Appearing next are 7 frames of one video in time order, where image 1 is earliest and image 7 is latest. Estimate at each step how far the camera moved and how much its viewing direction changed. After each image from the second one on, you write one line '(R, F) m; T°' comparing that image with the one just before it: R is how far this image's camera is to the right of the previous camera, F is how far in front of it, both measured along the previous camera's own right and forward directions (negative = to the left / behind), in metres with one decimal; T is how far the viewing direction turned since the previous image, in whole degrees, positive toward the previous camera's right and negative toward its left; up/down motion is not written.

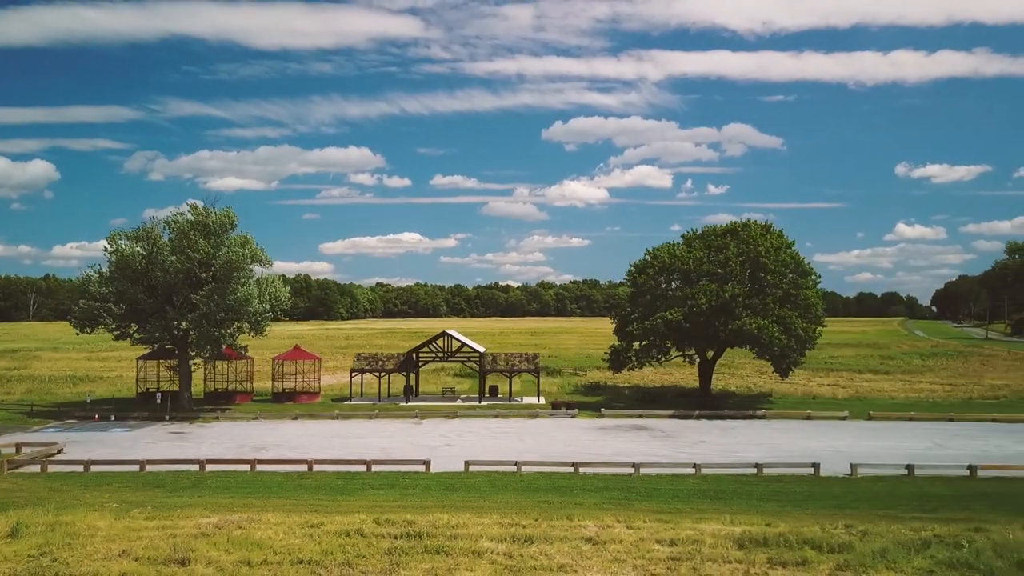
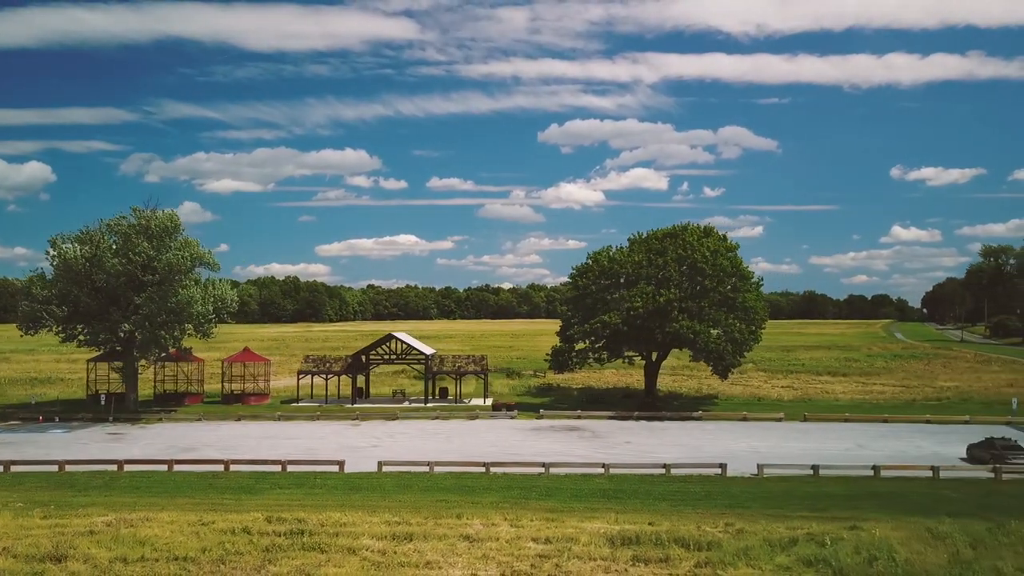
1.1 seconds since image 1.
(+2.8, -0.5) m; 0°
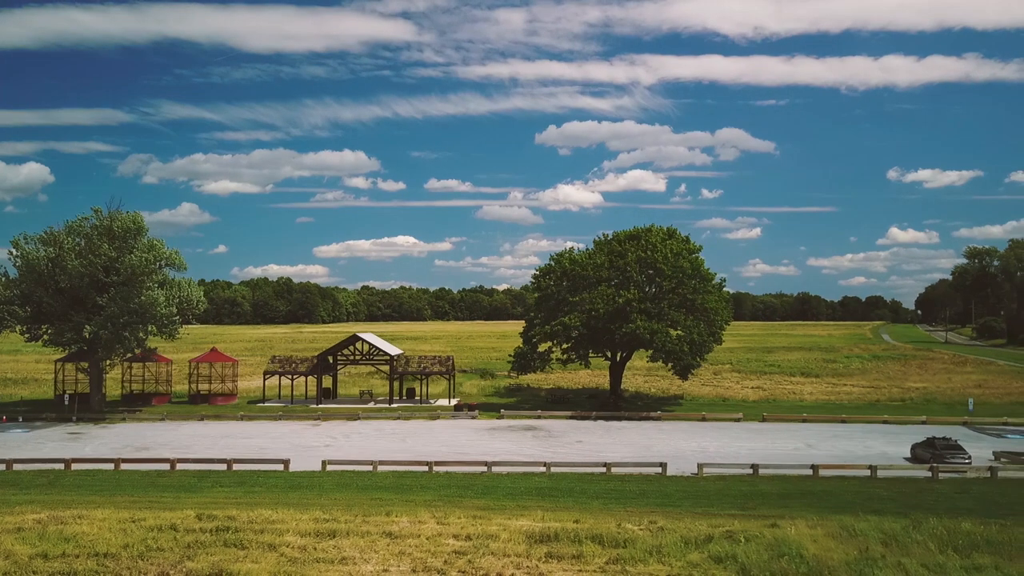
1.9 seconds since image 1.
(+1.9, -0.4) m; 0°
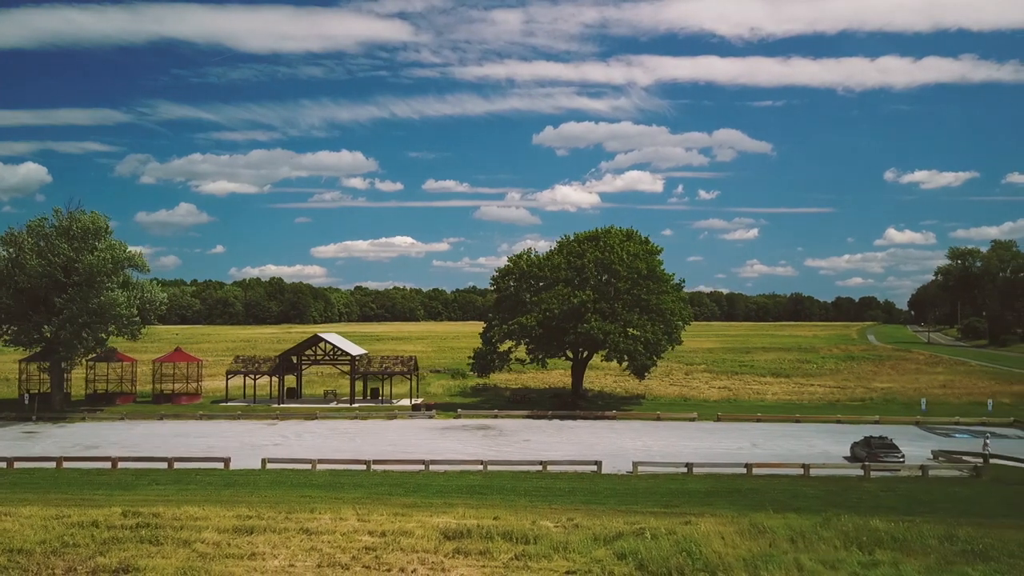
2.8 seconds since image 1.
(+2.1, -0.4) m; 0°
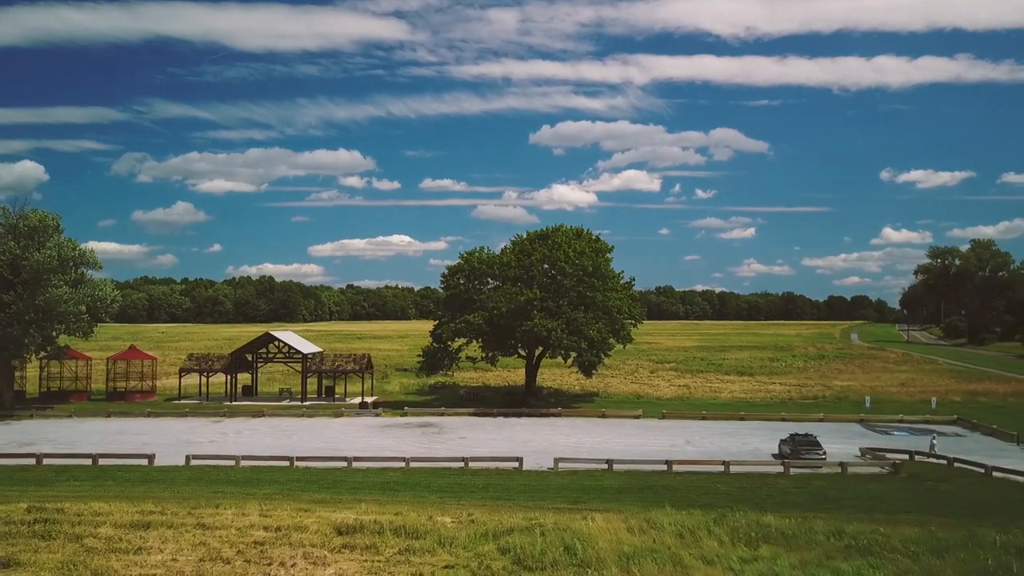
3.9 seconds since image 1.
(+2.6, -0.2) m; 0°
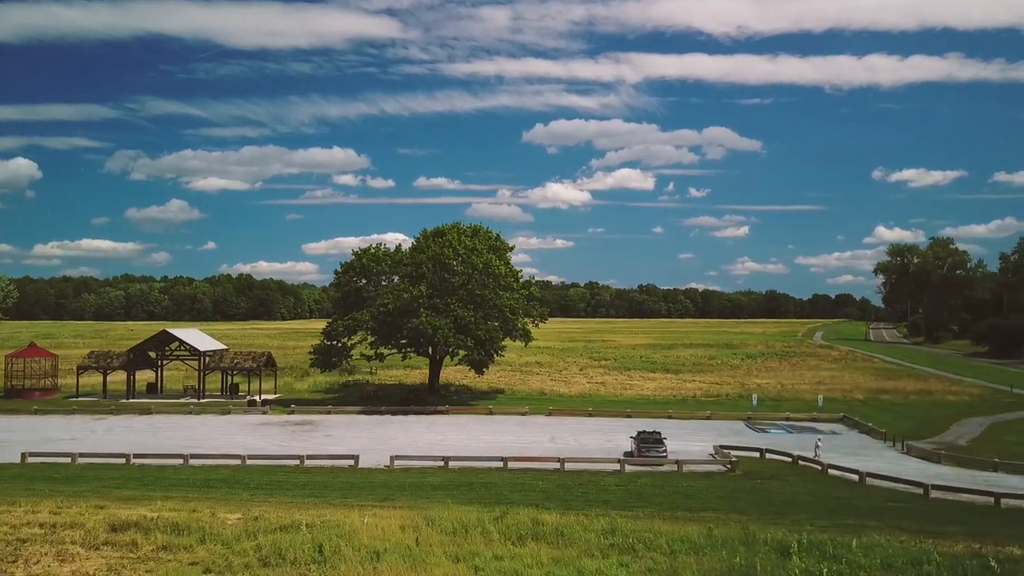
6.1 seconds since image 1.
(+5.5, 0.0) m; 0°
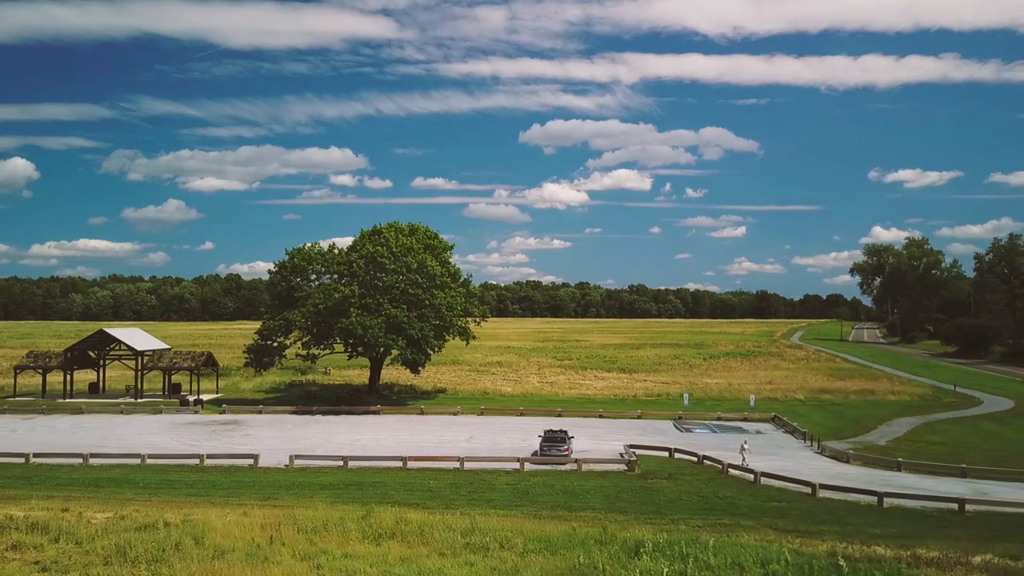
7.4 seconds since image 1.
(+3.4, 0.0) m; 0°
